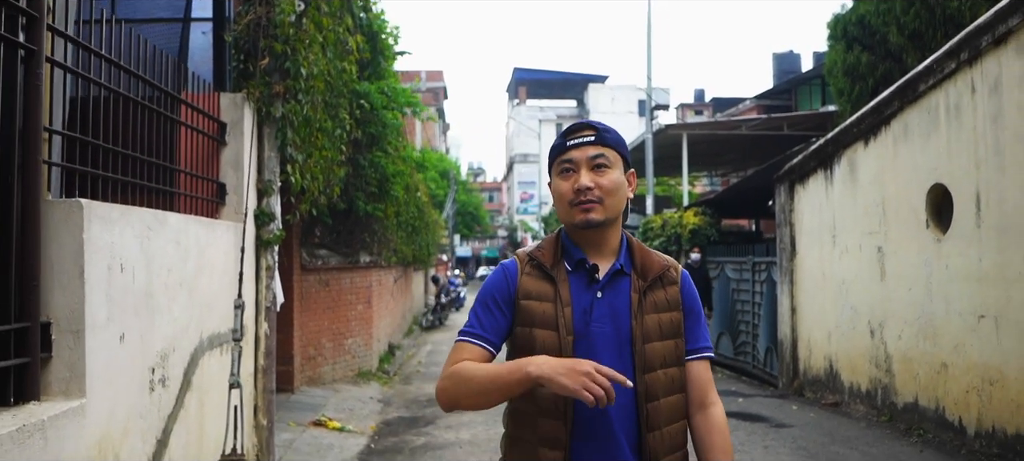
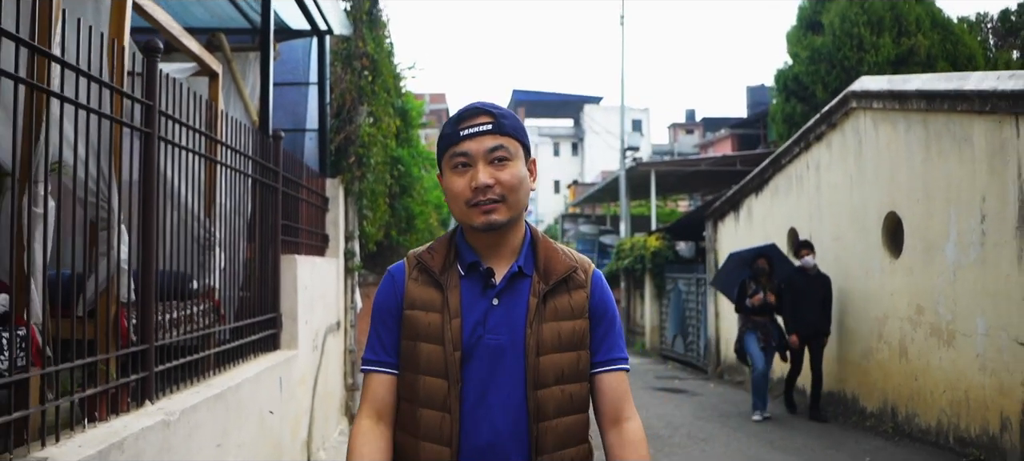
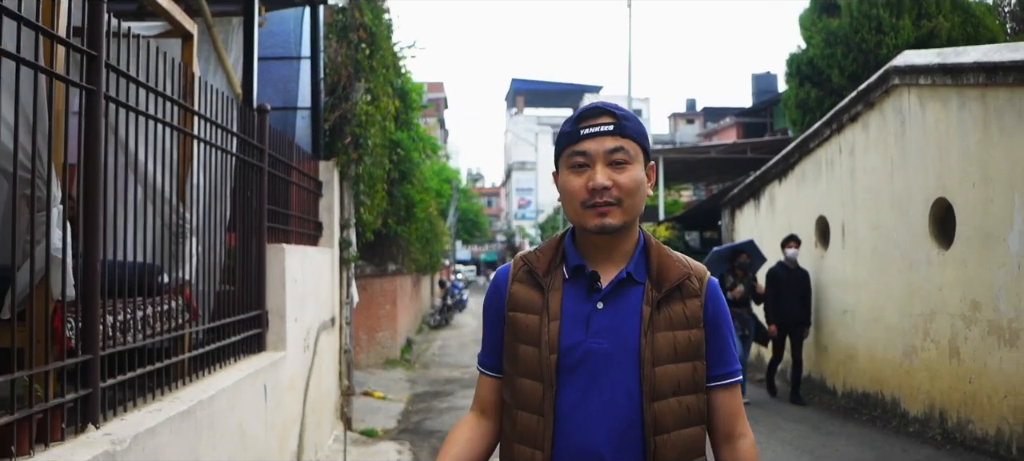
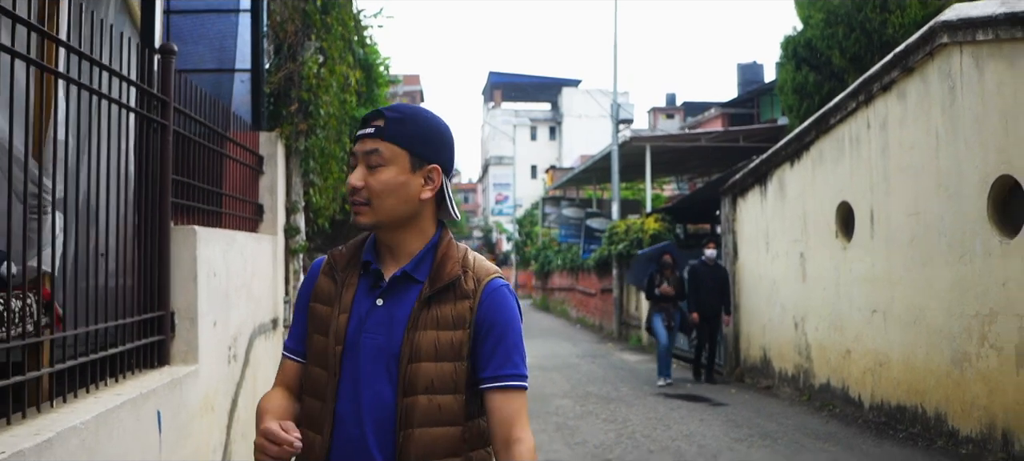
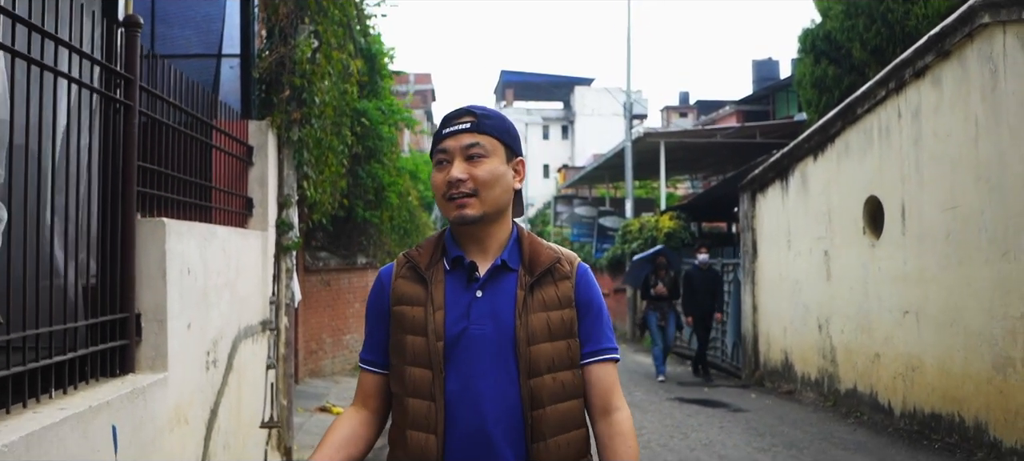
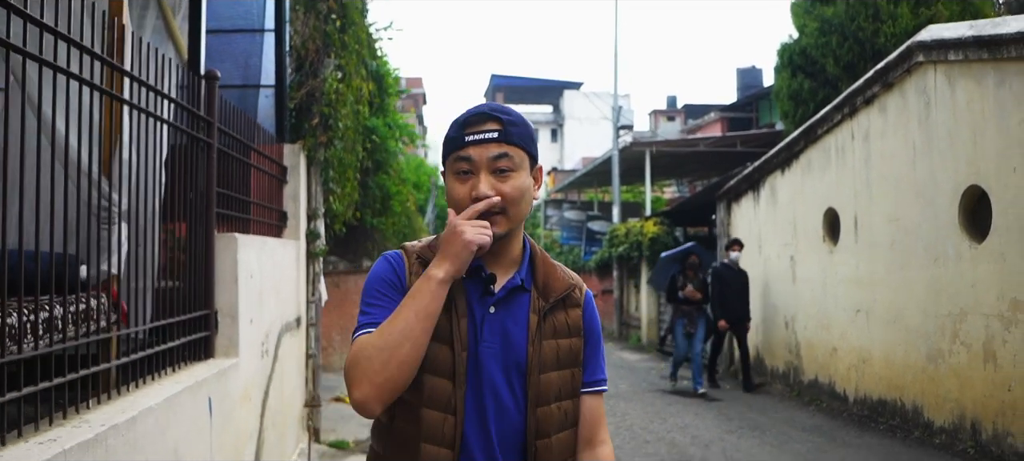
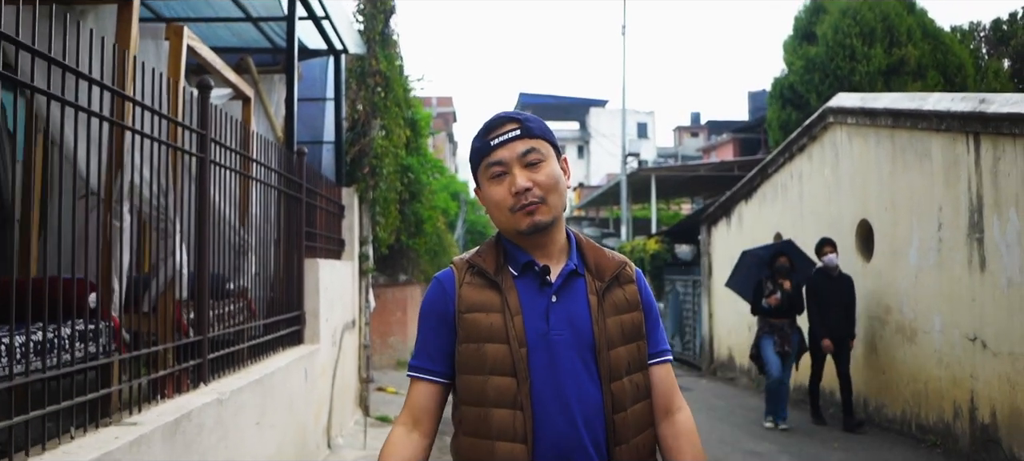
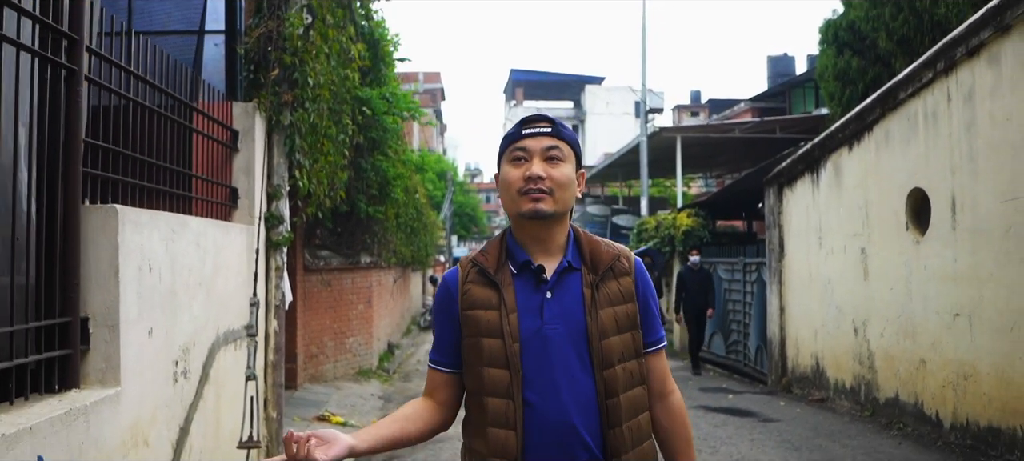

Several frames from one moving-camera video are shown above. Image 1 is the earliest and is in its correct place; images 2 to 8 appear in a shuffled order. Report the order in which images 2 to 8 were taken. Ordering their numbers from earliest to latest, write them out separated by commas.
8, 5, 4, 6, 3, 2, 7
